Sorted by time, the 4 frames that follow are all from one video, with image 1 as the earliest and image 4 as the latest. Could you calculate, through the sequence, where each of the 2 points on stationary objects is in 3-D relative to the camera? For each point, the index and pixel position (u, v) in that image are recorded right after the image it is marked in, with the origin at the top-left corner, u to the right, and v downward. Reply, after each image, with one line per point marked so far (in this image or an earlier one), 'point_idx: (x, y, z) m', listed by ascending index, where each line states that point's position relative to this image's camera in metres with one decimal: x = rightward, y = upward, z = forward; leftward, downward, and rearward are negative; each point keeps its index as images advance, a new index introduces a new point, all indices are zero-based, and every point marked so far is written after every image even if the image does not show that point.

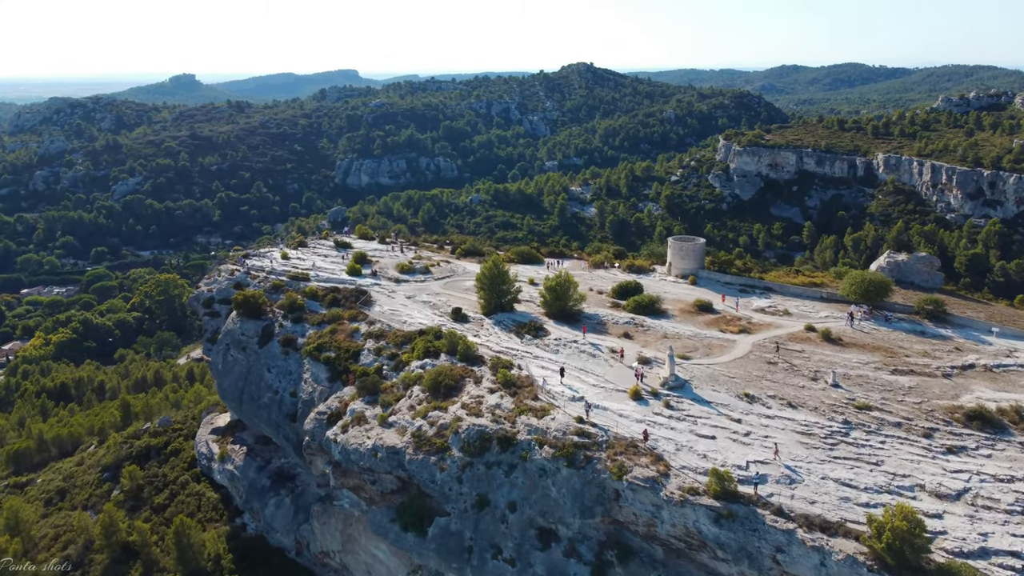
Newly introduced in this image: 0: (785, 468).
0: (+6.4, -4.3, +19.4) m
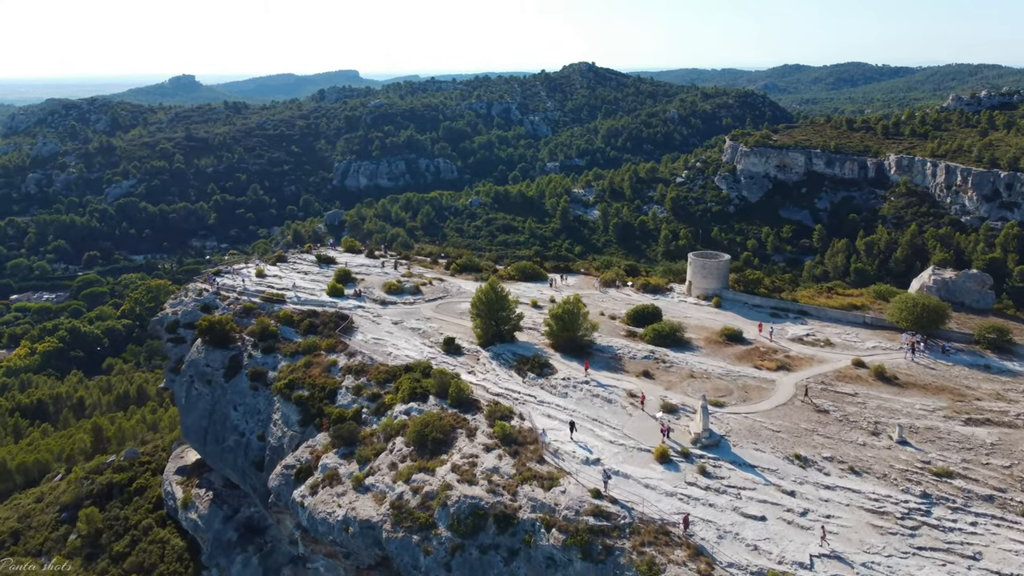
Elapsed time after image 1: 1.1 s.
0: (+6.4, -5.2, +15.3) m
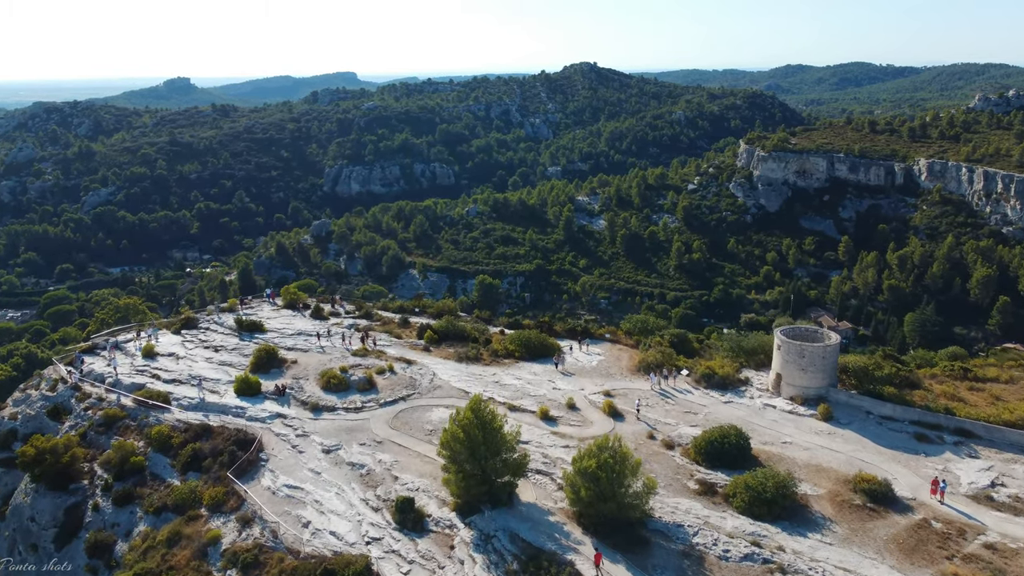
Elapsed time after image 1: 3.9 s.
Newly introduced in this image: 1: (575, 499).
0: (+6.4, -7.7, +4.1) m
1: (+1.2, -4.0, +15.9) m
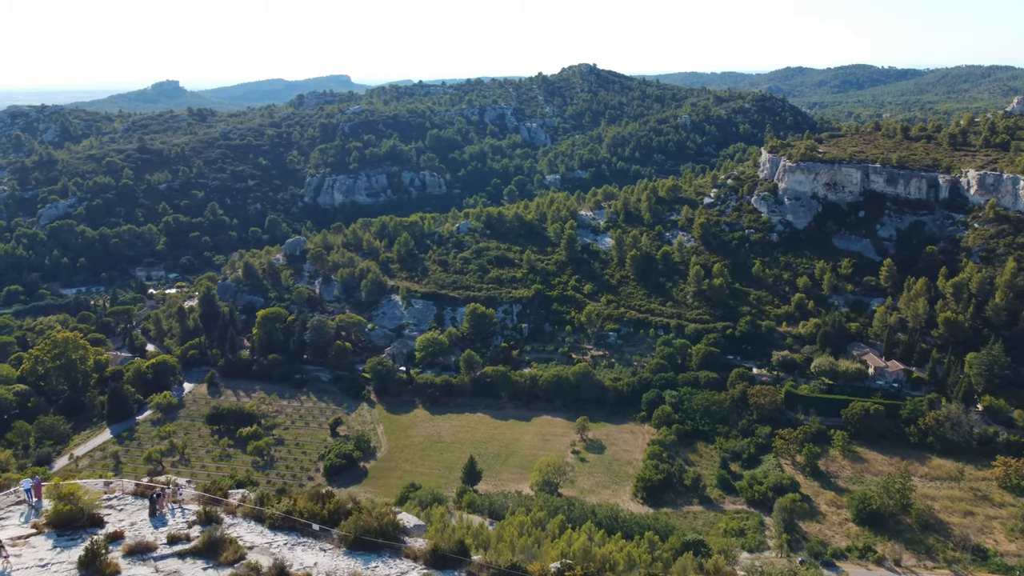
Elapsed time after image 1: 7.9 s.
0: (+6.4, -11.4, -12.0) m
1: (+1.2, -7.8, -0.2) m
